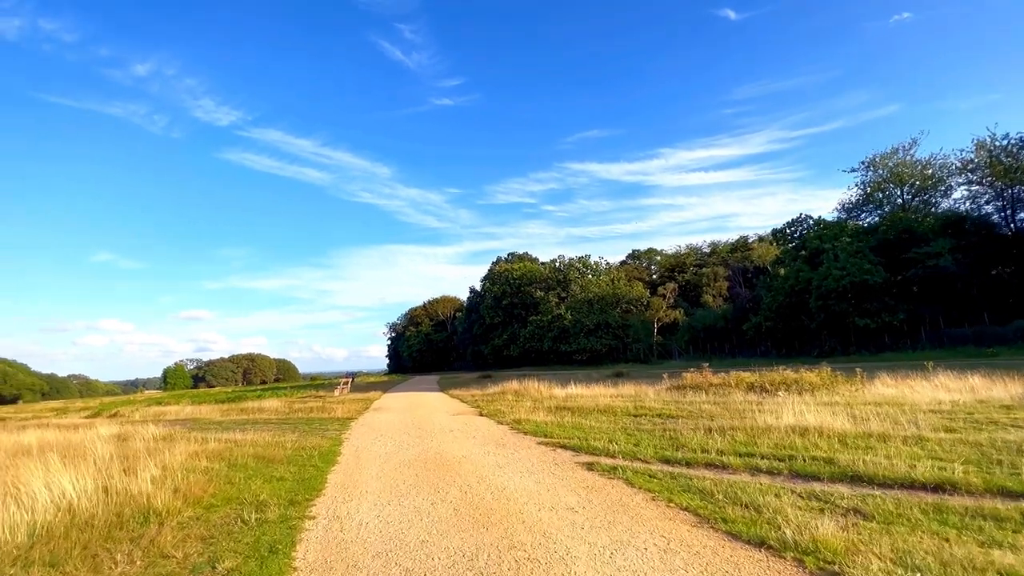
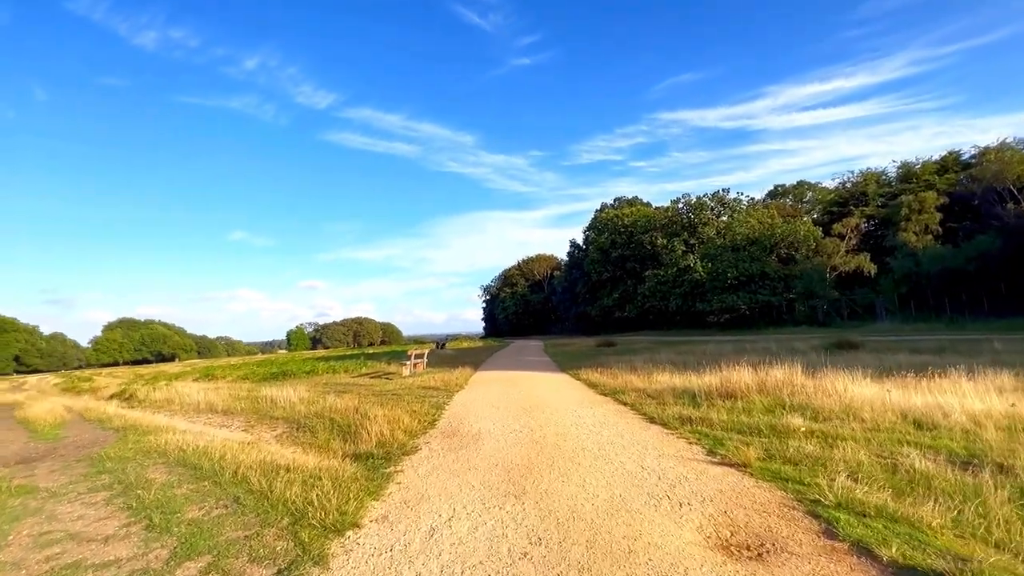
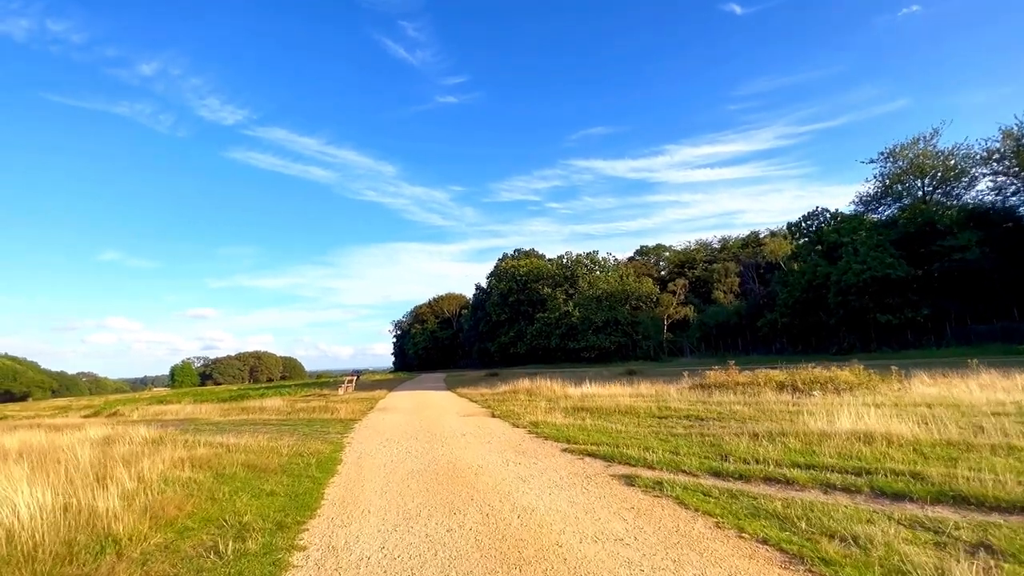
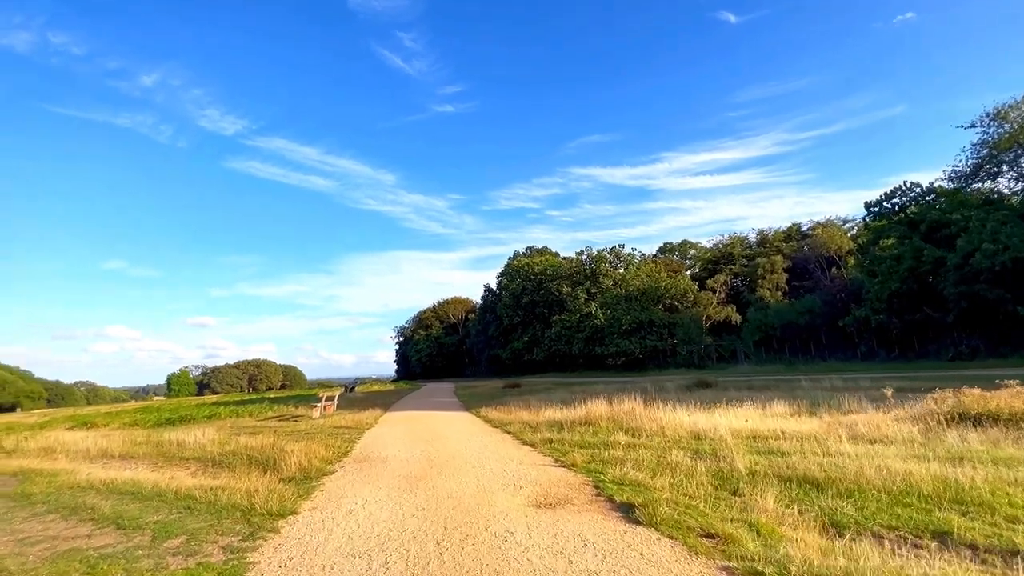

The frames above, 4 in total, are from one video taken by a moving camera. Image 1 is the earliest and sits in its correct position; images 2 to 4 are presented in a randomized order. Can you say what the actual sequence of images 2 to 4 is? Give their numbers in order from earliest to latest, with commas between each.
3, 4, 2
